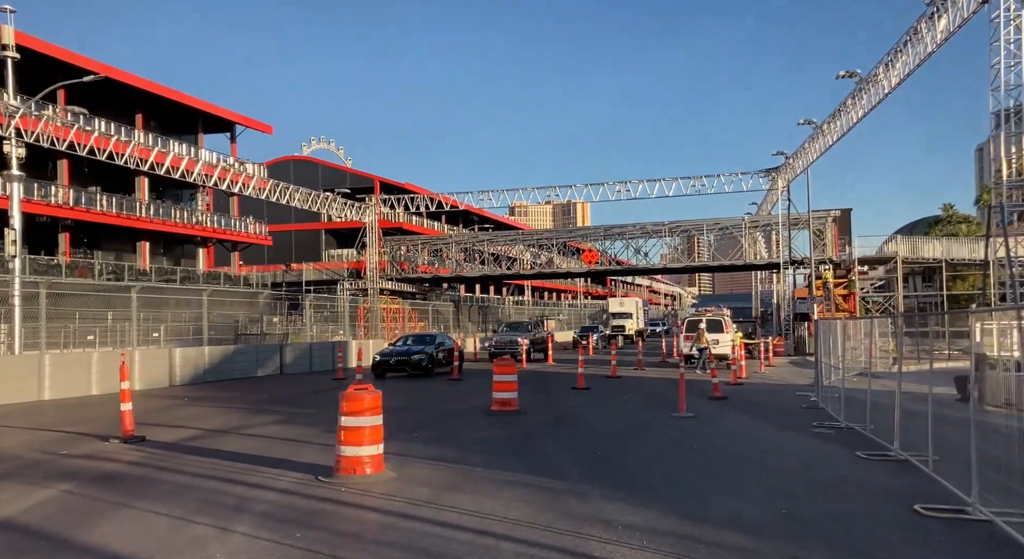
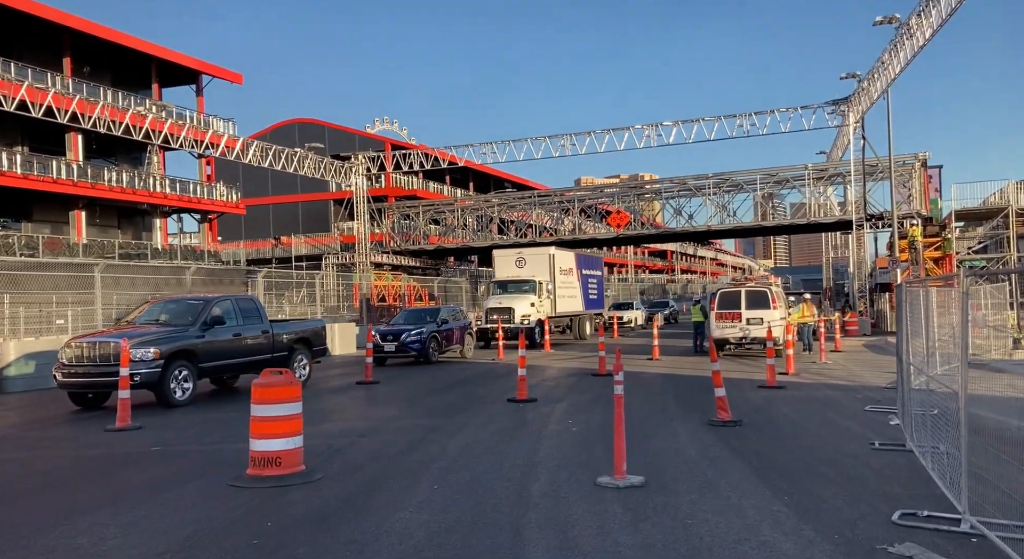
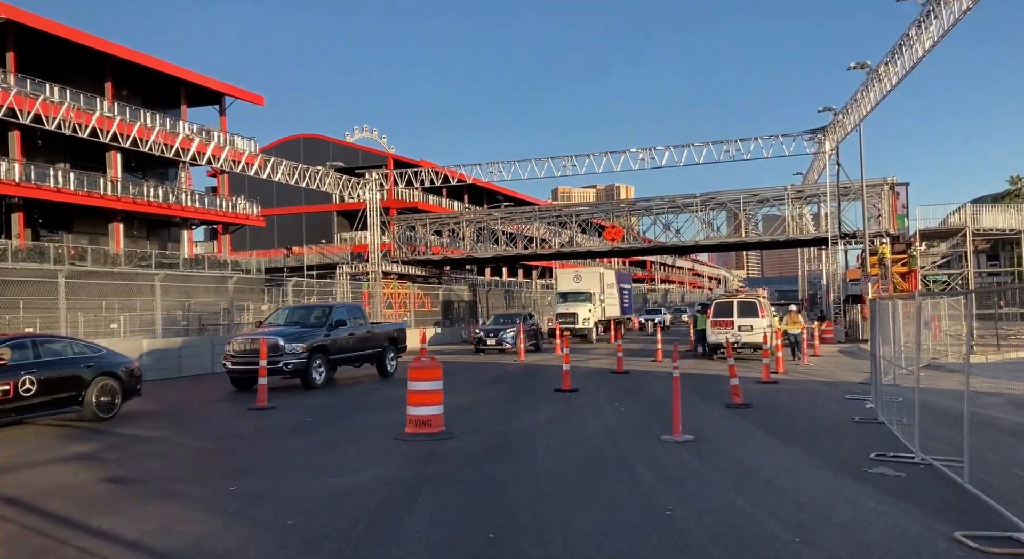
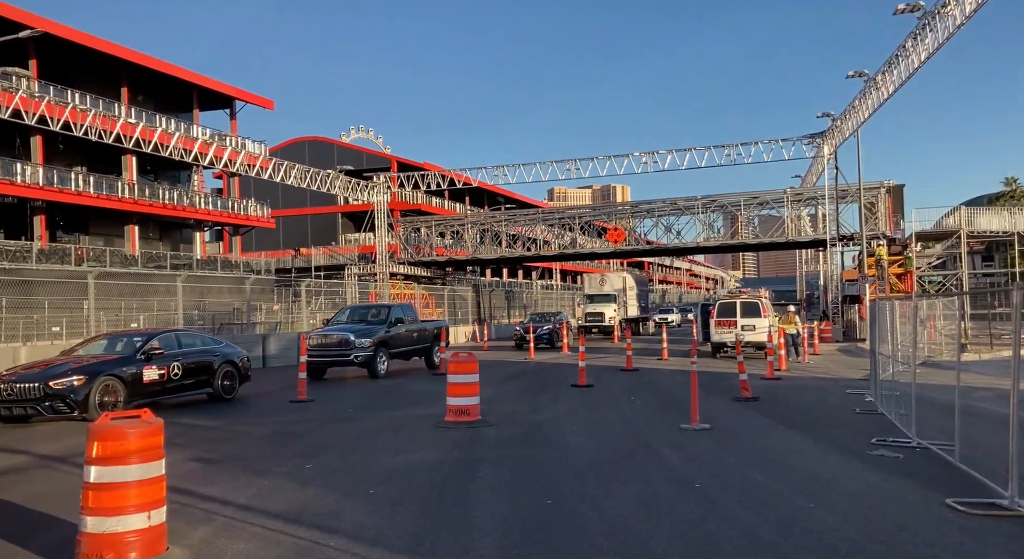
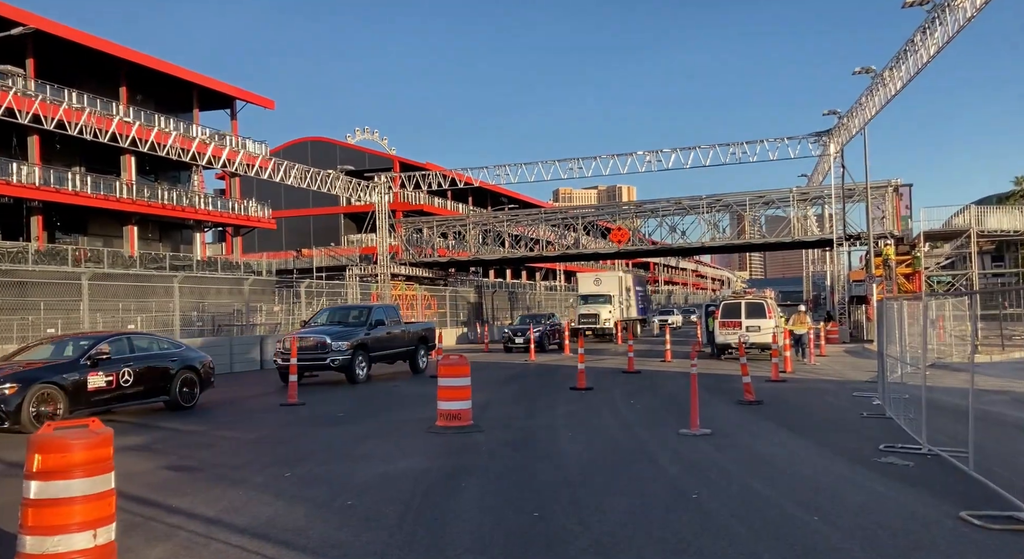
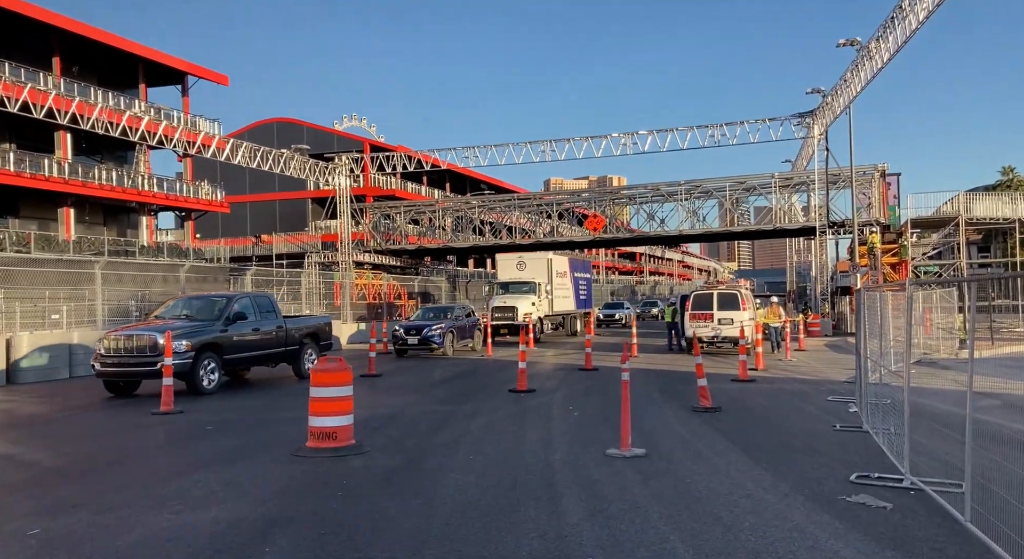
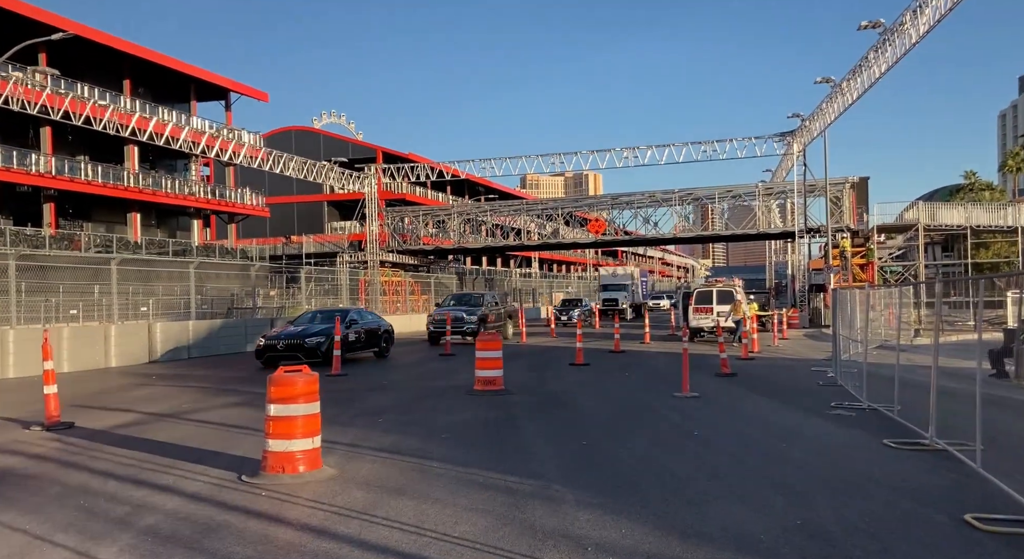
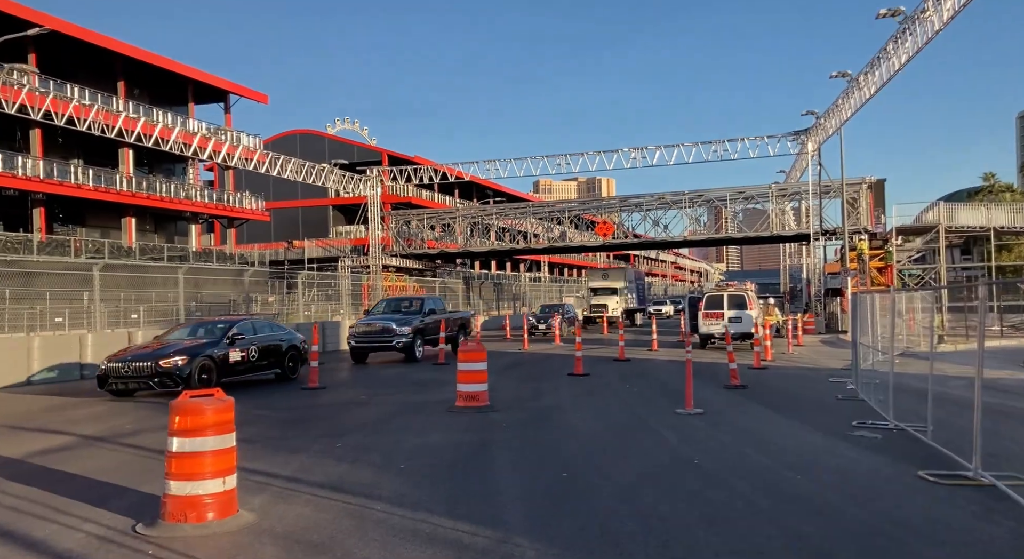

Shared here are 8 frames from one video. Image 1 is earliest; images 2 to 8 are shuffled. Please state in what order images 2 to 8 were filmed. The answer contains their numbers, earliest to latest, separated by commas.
7, 8, 4, 5, 3, 6, 2
